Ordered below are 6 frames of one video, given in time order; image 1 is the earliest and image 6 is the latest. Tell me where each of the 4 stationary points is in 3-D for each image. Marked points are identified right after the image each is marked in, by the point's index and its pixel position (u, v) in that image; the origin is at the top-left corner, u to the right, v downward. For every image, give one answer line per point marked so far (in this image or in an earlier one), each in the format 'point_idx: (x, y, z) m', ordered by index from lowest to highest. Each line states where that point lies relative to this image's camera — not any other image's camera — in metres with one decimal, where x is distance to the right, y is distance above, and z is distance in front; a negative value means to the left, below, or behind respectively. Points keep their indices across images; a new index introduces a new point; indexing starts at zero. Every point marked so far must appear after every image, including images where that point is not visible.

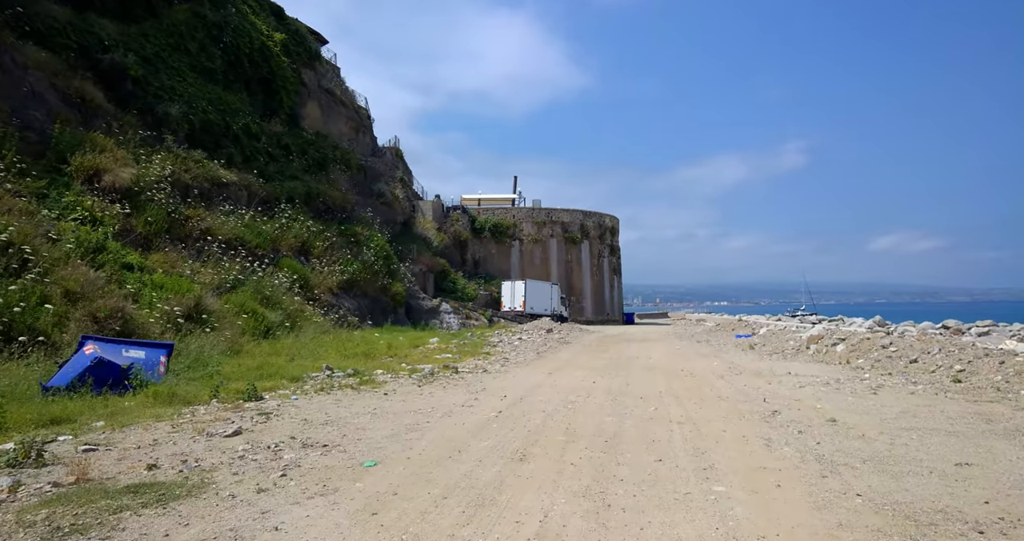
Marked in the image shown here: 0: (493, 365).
0: (-0.4, -2.0, +15.1) m
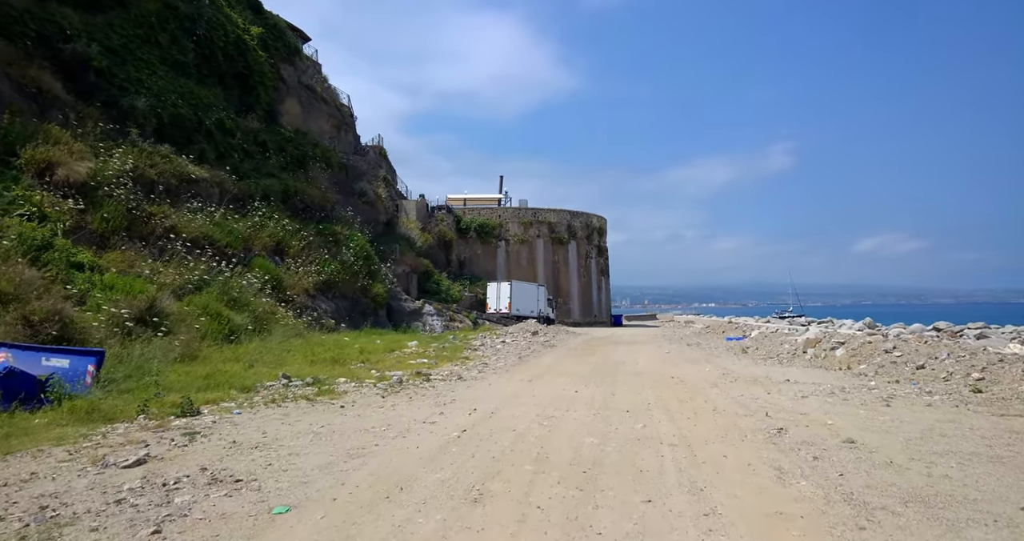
0: (-0.8, -2.0, +14.1) m
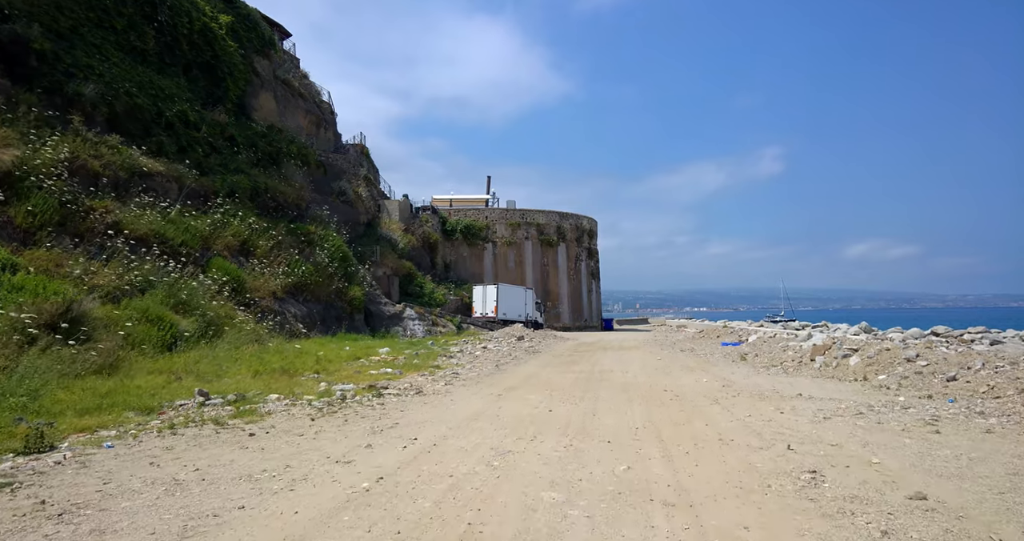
0: (-1.4, -2.0, +12.4) m
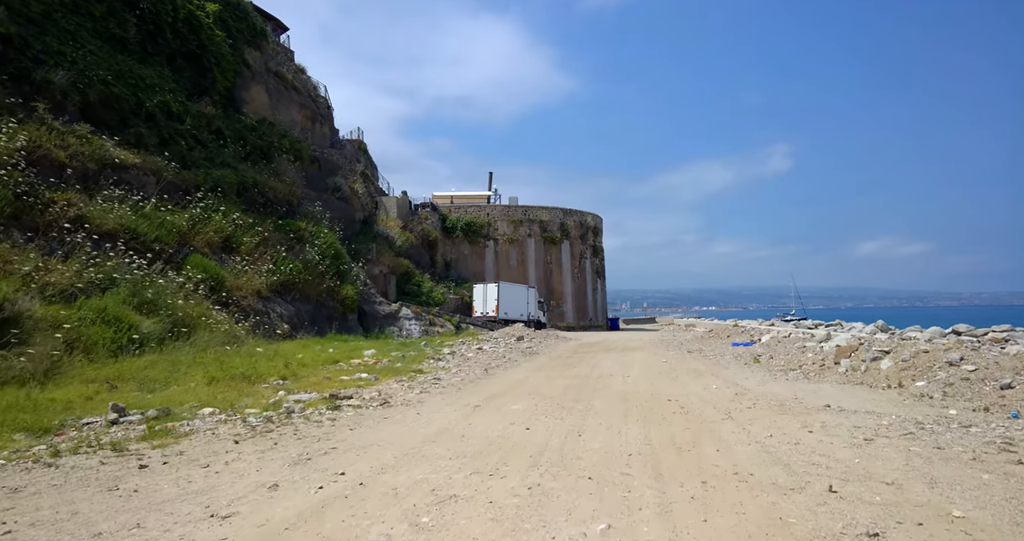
0: (-1.6, -1.9, +11.0) m
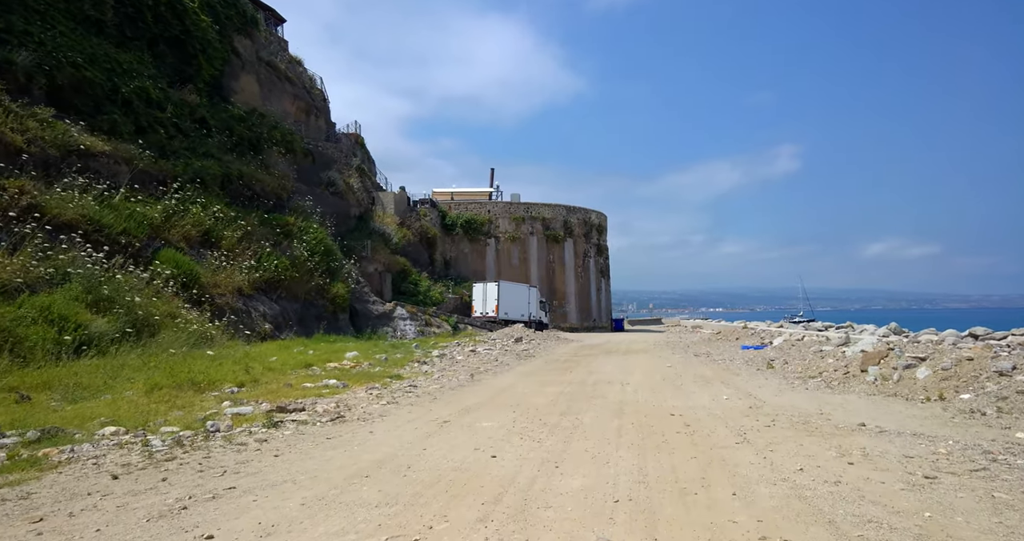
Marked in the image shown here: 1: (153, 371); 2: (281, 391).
0: (-1.9, -1.8, +9.6) m
1: (-5.8, -1.6, +11.4) m
2: (-3.6, -1.8, +10.6) m
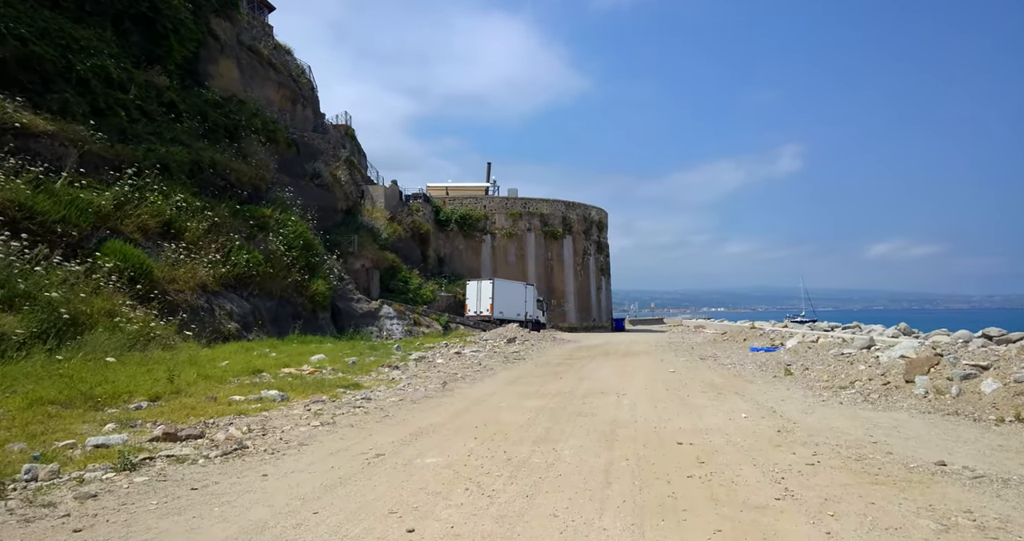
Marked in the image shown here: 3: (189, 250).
0: (-2.2, -1.6, +7.7) m
1: (-6.2, -1.5, +9.4) m
2: (-3.9, -1.7, +8.7) m
3: (-9.5, +0.7, +20.1) m
